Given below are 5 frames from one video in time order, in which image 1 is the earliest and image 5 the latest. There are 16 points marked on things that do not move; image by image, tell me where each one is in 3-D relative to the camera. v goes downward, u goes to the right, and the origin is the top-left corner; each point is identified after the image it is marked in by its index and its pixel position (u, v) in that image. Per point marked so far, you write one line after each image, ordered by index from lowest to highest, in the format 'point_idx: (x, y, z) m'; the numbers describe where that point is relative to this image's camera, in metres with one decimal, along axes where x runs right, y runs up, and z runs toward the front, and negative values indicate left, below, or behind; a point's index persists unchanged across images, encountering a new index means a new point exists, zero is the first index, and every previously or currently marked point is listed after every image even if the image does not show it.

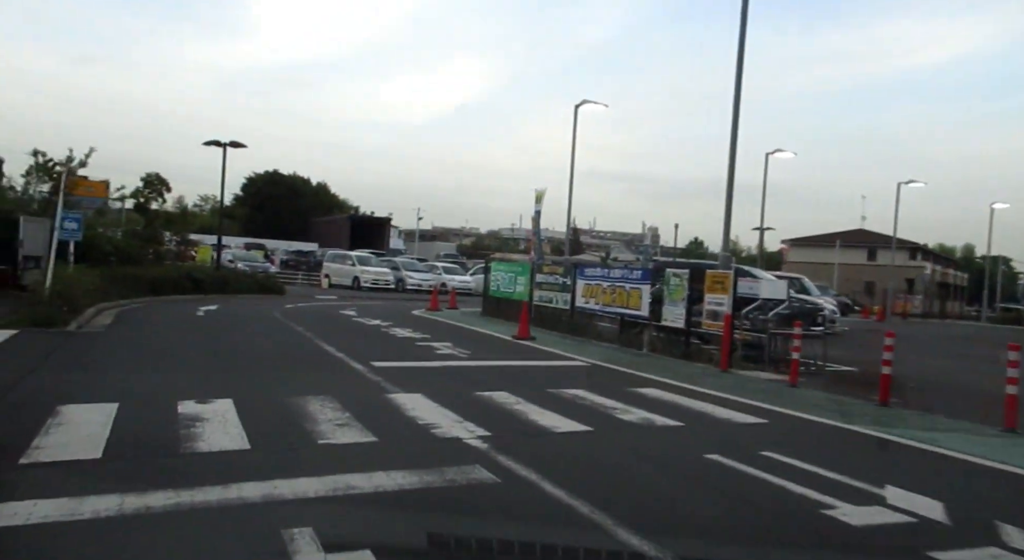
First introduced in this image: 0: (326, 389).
0: (-2.4, -1.4, +9.9) m
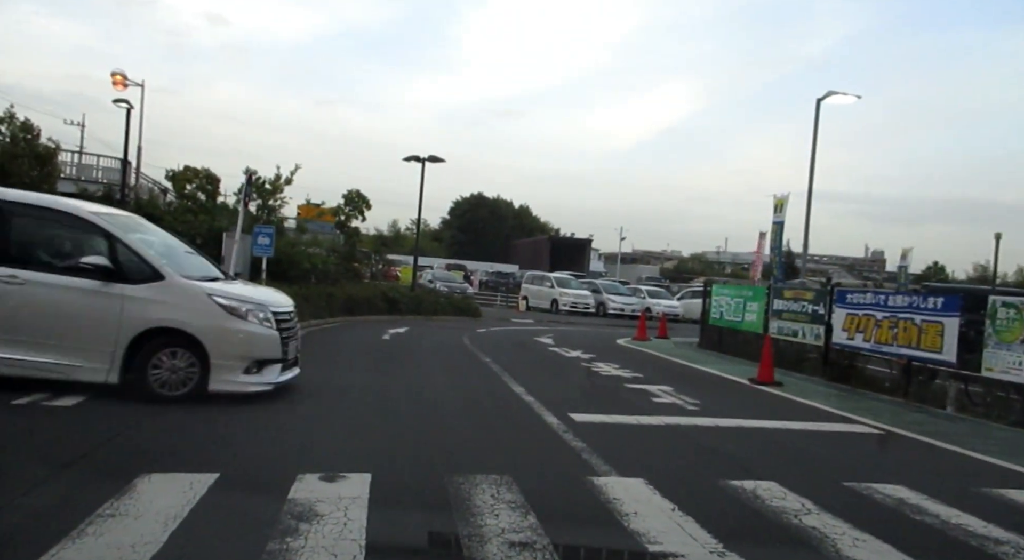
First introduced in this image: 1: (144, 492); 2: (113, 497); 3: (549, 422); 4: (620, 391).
0: (0.0, -1.6, +7.0) m
1: (-2.6, -1.5, +5.5) m
2: (-2.8, -1.5, +5.4) m
3: (+0.4, -1.6, +8.9) m
4: (+1.6, -1.6, +11.5) m
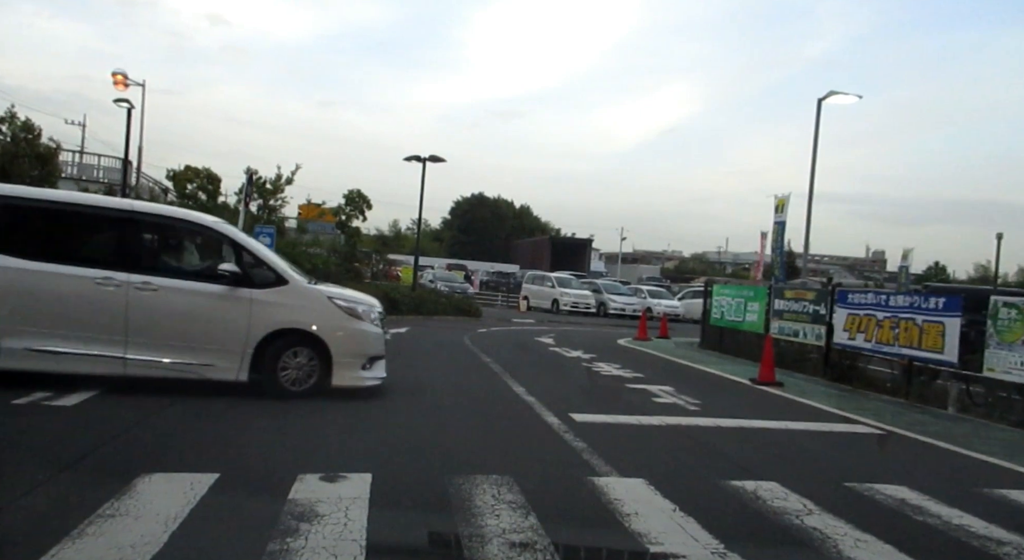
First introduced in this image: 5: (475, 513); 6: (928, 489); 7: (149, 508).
0: (0.0, -1.6, +7.0) m
1: (-2.6, -1.5, +5.5) m
2: (-2.8, -1.5, +5.4) m
3: (+0.4, -1.6, +8.9) m
4: (+1.6, -1.6, +11.5) m
5: (-0.2, -1.6, +5.3) m
6: (+3.5, -1.7, +6.4) m
7: (-2.4, -1.5, +5.1) m
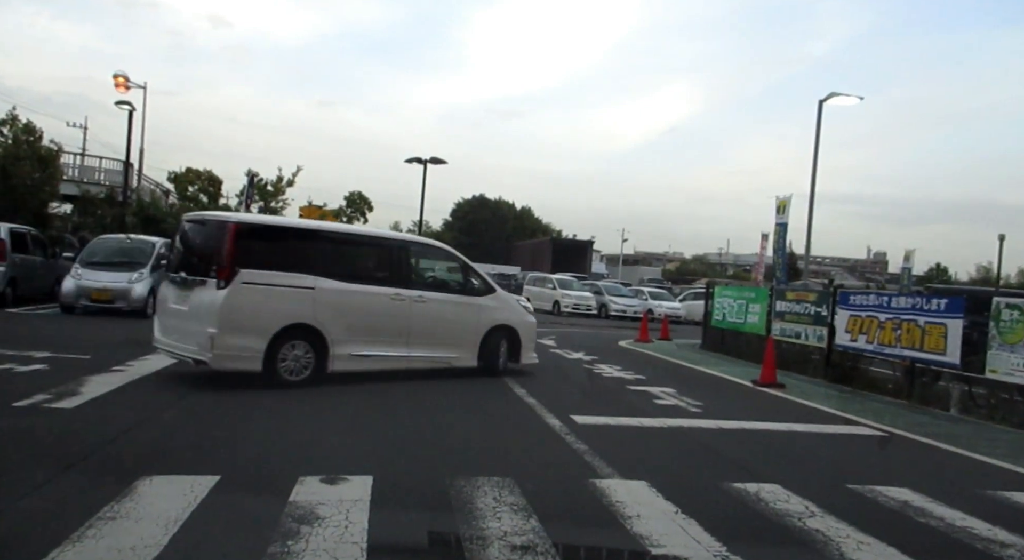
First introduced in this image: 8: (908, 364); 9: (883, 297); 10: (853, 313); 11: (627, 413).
0: (0.0, -1.6, +6.9) m
1: (-2.6, -1.5, +5.5) m
2: (-2.8, -1.5, +5.4) m
3: (+0.5, -1.7, +8.9) m
4: (+1.6, -1.7, +11.4) m
5: (-0.2, -1.6, +5.3) m
6: (+3.5, -1.7, +6.4) m
7: (-2.4, -1.5, +5.1) m
8: (+6.0, -1.3, +11.8) m
9: (+6.0, -0.3, +12.5) m
10: (+5.9, -0.6, +13.3) m
11: (+1.5, -1.7, +9.9) m
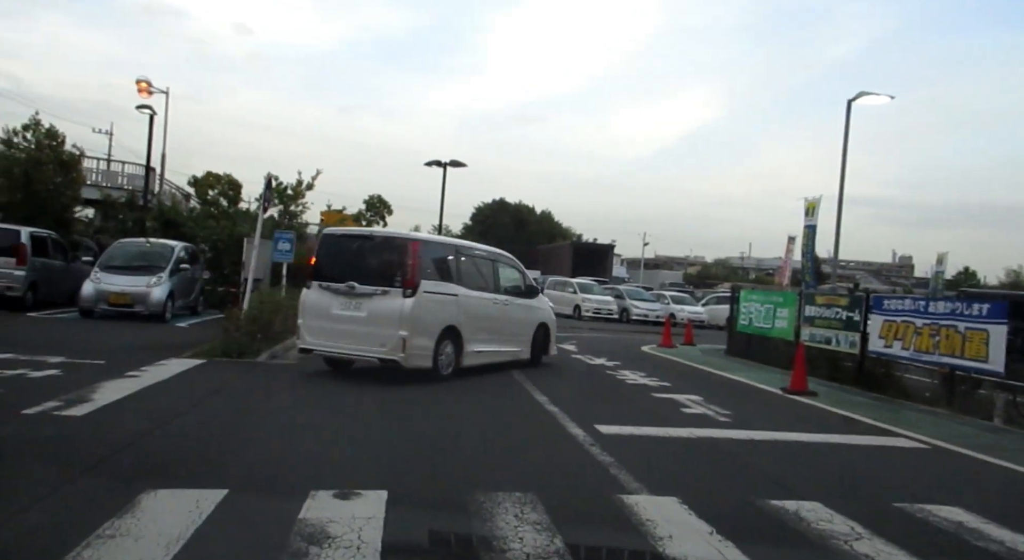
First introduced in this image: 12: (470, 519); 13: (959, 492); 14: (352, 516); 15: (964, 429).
0: (+0.2, -1.7, +6.6) m
1: (-2.5, -1.5, +5.2) m
2: (-2.6, -1.6, +5.1) m
3: (+0.7, -1.7, +8.6) m
4: (+1.9, -1.7, +11.1) m
5: (-0.1, -1.6, +4.9) m
6: (+3.6, -1.8, +6.0) m
7: (-2.2, -1.5, +4.8) m
8: (+6.3, -1.3, +11.3) m
9: (+6.3, -0.3, +12.0) m
10: (+6.2, -0.6, +12.8) m
11: (+1.7, -1.7, +9.5) m
12: (-0.3, -1.6, +5.3) m
13: (+3.8, -1.8, +6.6) m
14: (-1.1, -1.6, +5.2) m
15: (+5.8, -1.9, +10.0) m
